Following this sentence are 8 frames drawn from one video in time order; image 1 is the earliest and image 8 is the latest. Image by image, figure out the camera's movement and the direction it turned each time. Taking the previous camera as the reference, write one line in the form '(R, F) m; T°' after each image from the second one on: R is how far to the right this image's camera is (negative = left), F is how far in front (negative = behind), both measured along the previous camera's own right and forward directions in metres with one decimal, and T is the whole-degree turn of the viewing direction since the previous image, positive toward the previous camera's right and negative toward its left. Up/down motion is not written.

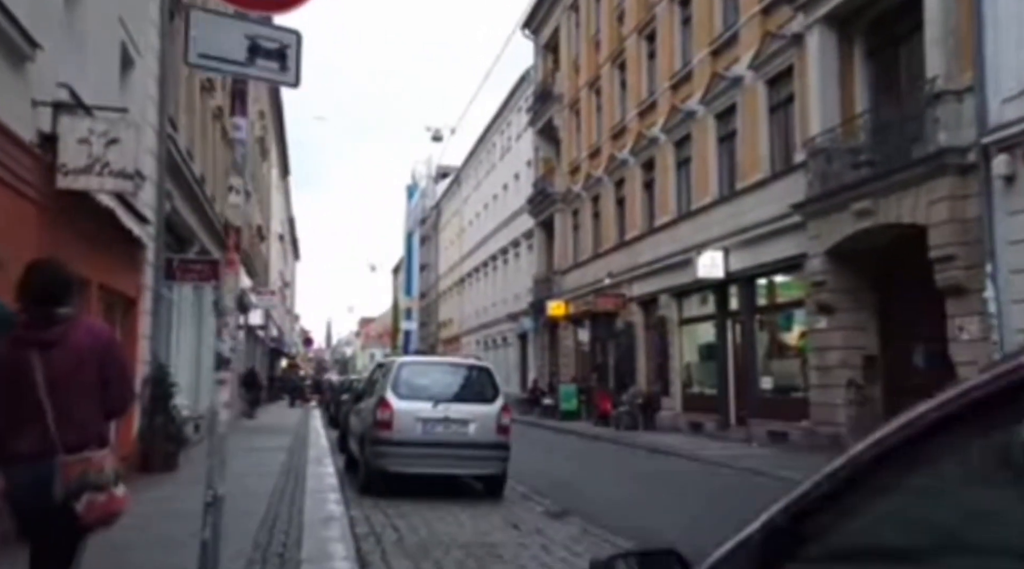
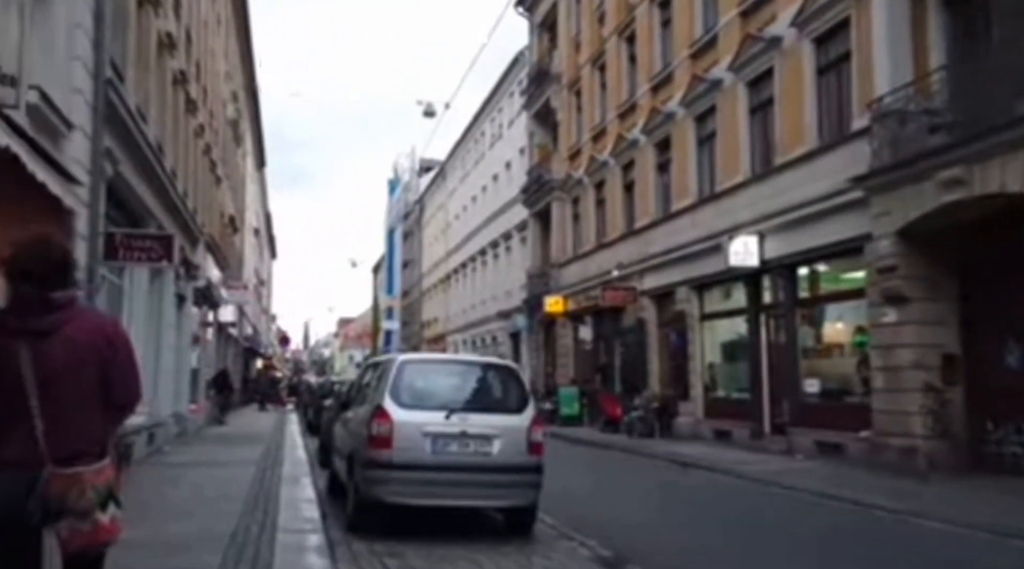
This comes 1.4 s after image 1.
(-0.6, +2.9) m; +1°
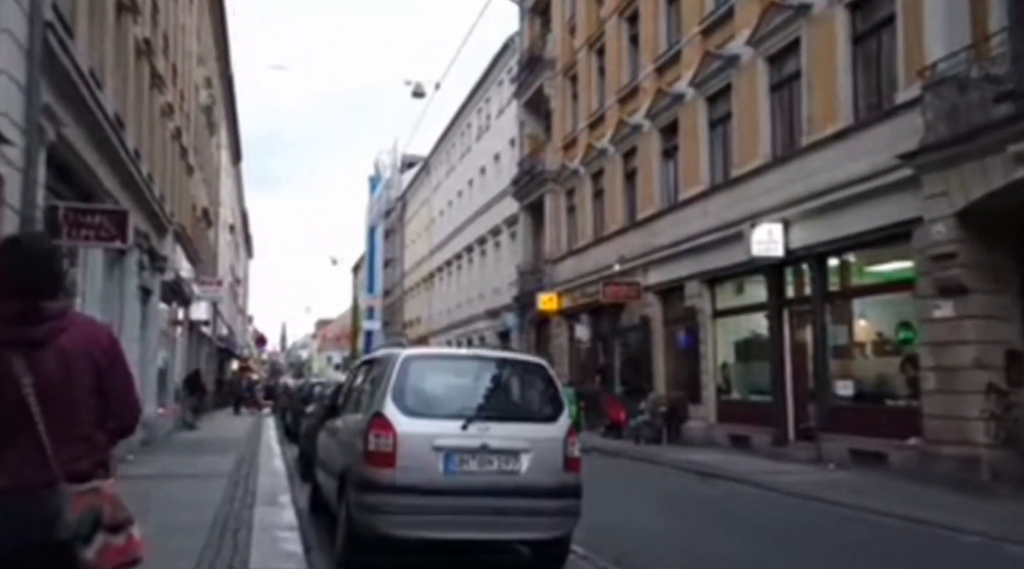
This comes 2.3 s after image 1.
(-0.5, +1.9) m; +1°
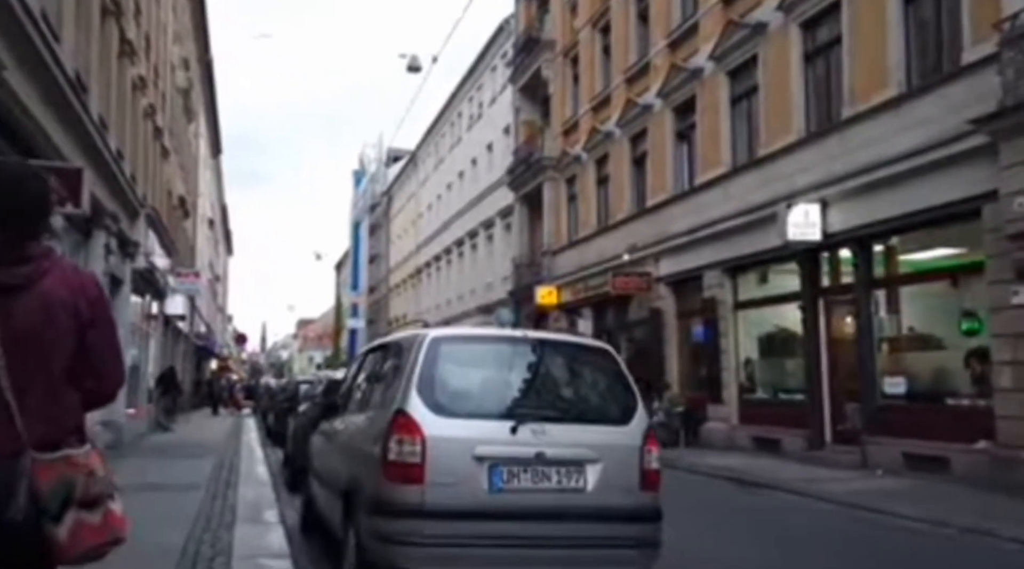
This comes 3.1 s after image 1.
(-0.5, +1.8) m; +1°
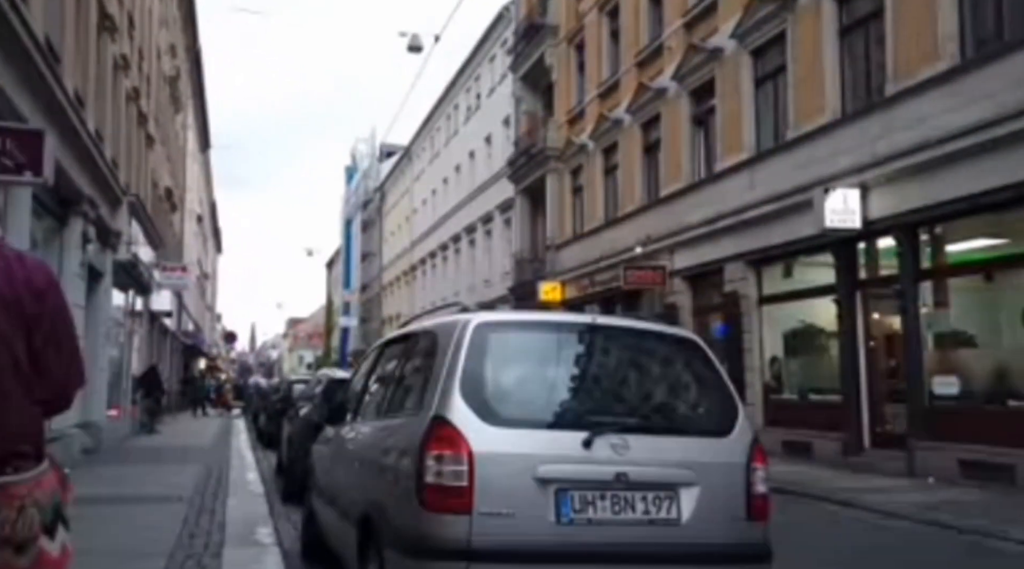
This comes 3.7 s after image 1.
(-0.4, +1.3) m; +1°
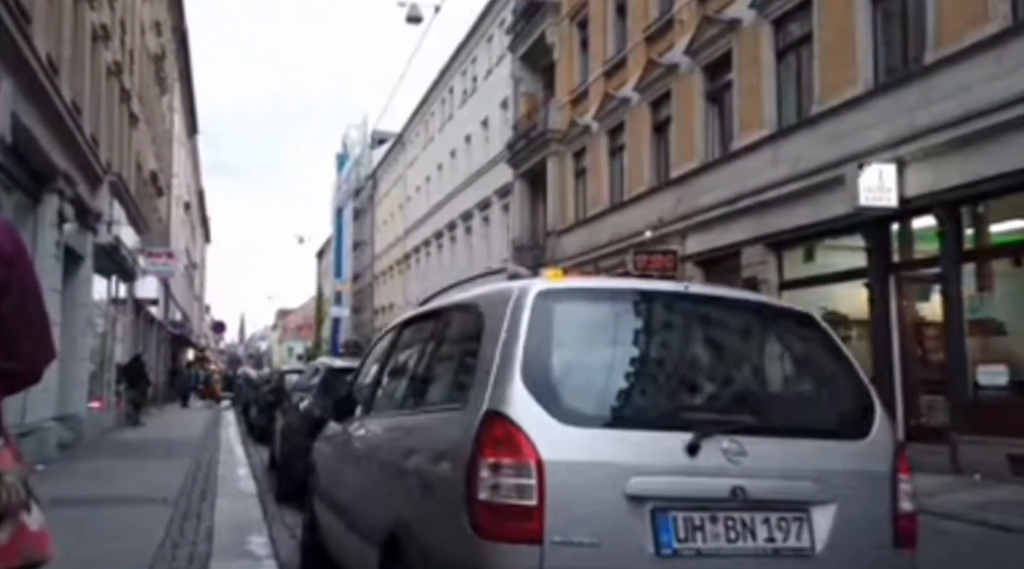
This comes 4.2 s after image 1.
(-0.3, +1.1) m; +1°
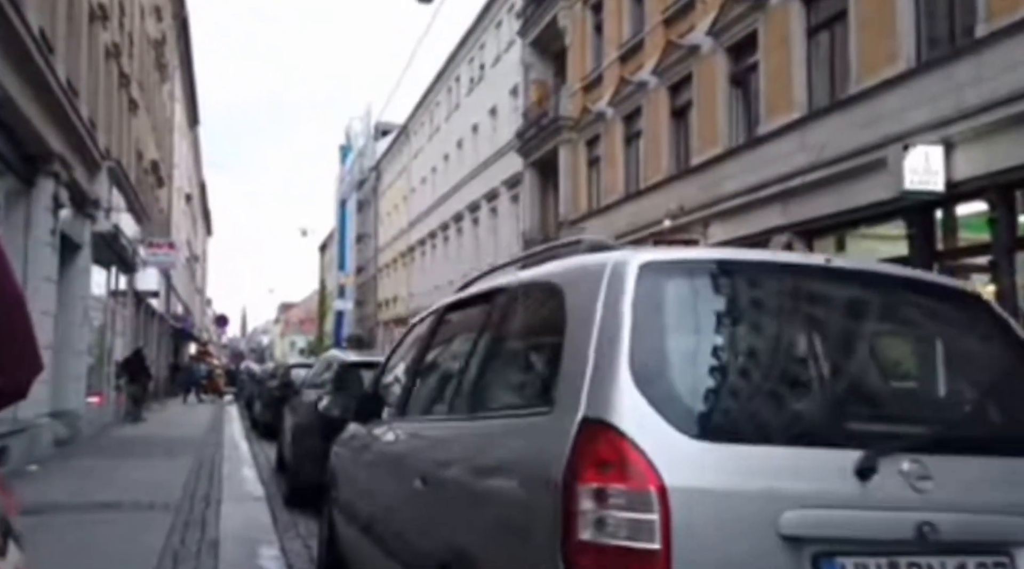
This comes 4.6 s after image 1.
(-0.3, +0.8) m; 0°
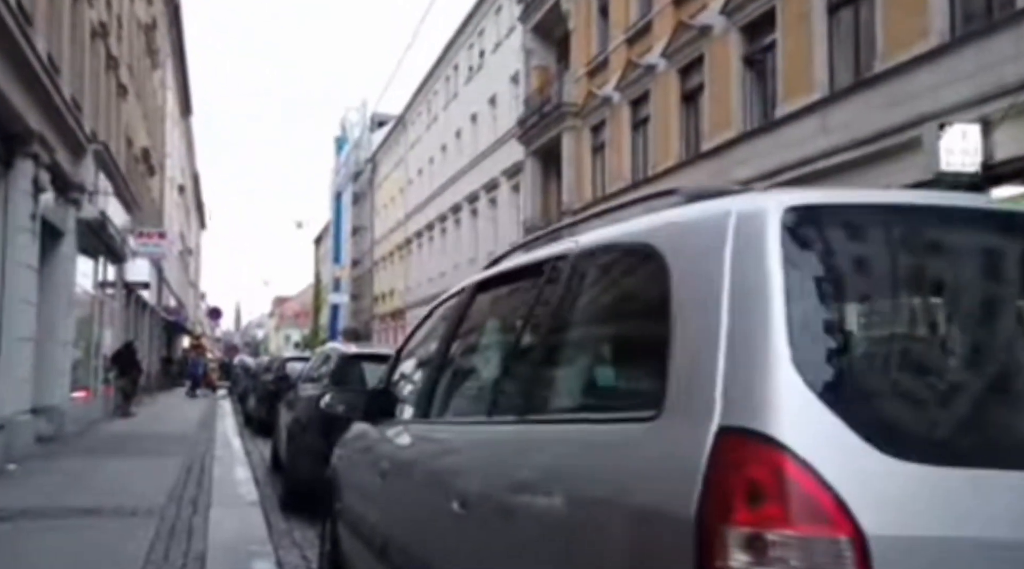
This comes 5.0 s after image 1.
(-0.2, +0.8) m; 0°
